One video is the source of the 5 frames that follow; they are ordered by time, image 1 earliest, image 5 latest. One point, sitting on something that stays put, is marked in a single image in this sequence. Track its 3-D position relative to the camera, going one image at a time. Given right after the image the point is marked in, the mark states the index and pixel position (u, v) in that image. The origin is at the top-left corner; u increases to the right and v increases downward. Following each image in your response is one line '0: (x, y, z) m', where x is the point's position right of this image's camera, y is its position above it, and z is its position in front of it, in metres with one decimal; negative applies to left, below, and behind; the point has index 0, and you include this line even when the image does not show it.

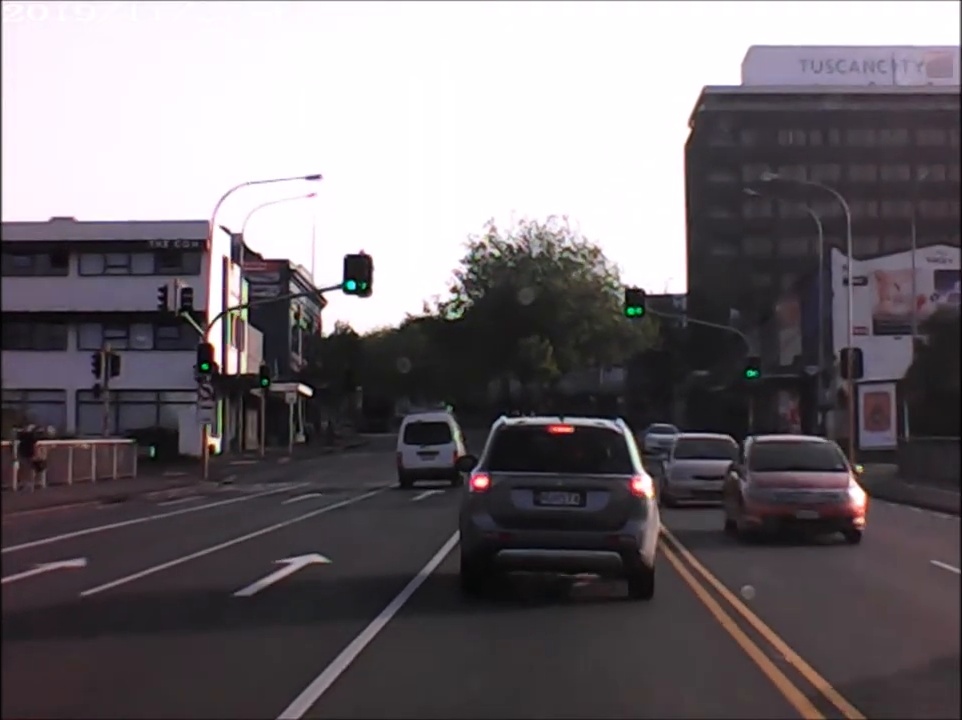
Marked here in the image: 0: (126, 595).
0: (-3.5, -2.3, +14.3) m
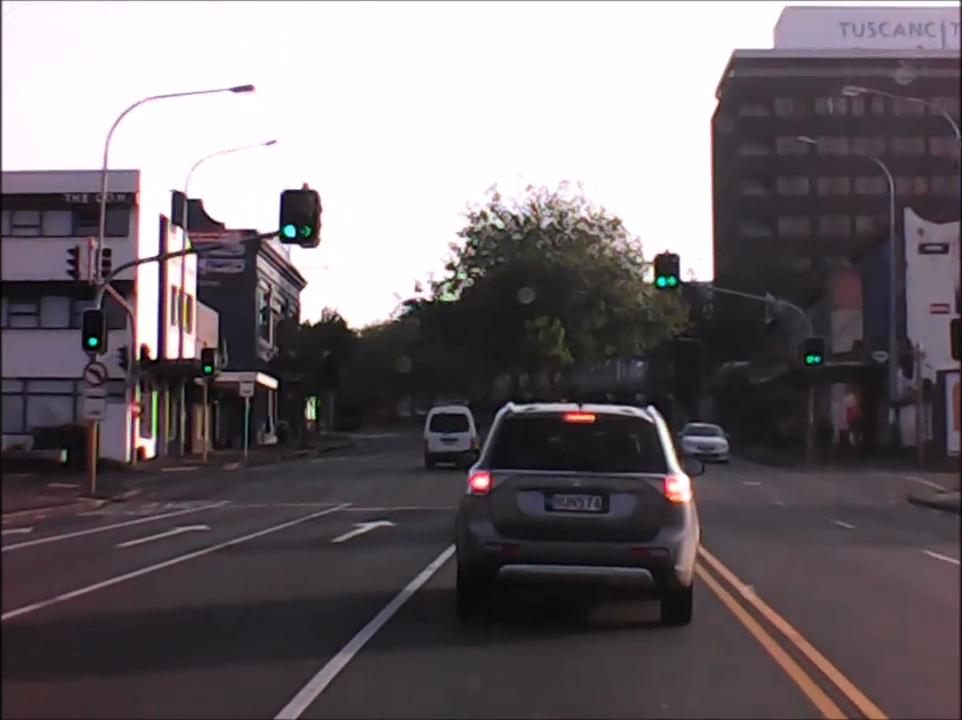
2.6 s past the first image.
0: (-3.6, -2.1, +11.4) m
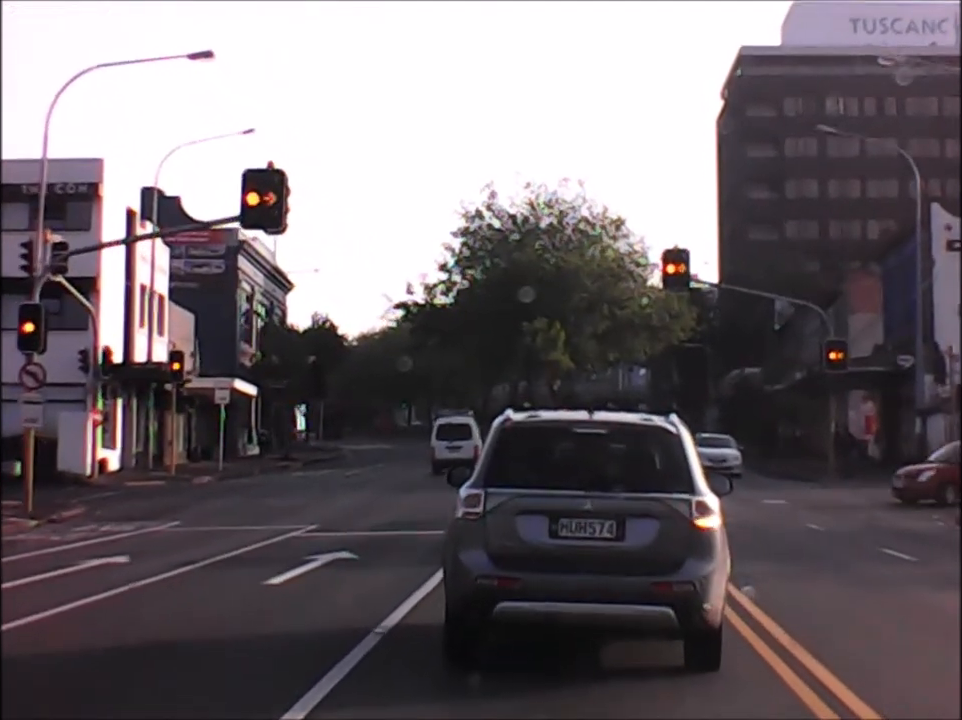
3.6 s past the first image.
0: (-3.6, -2.1, +10.5) m
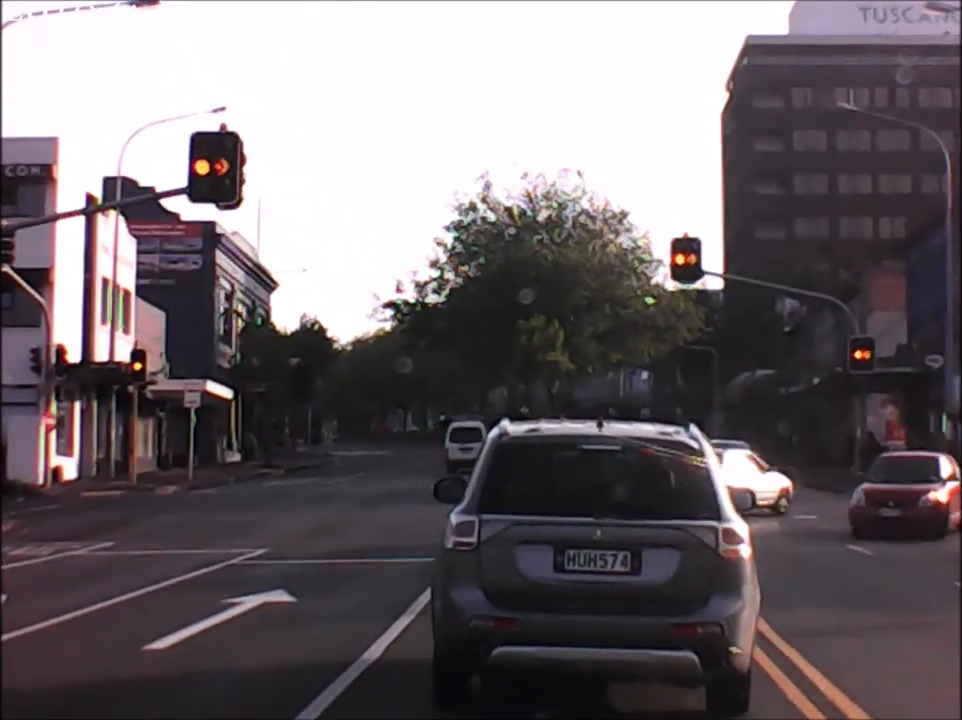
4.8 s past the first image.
0: (-3.7, -2.1, +9.5) m
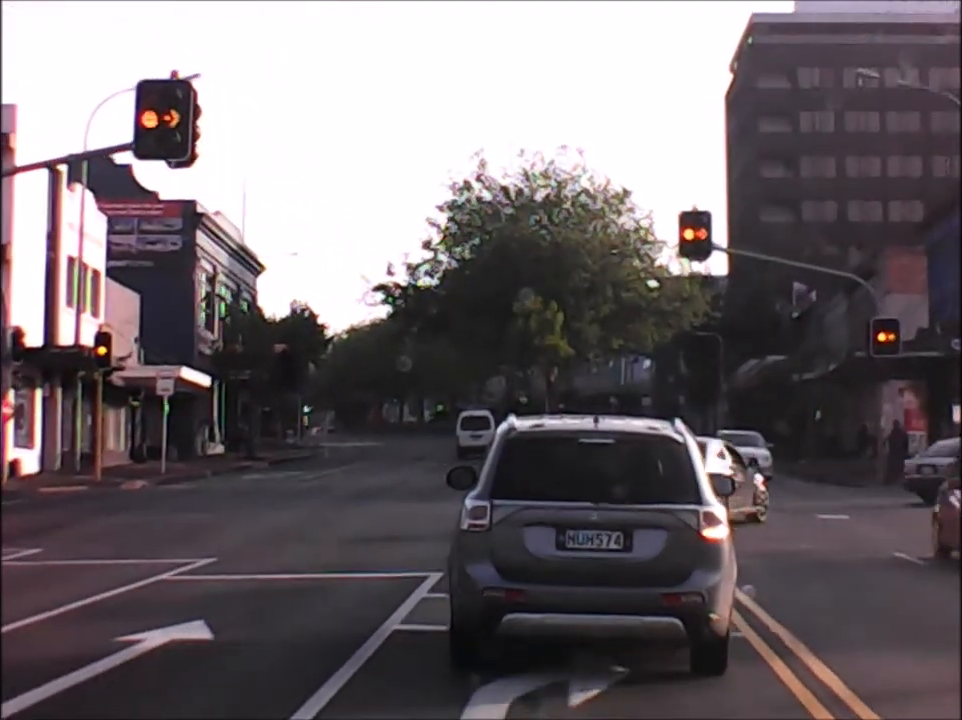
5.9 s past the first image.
0: (-3.7, -2.0, +8.7) m
